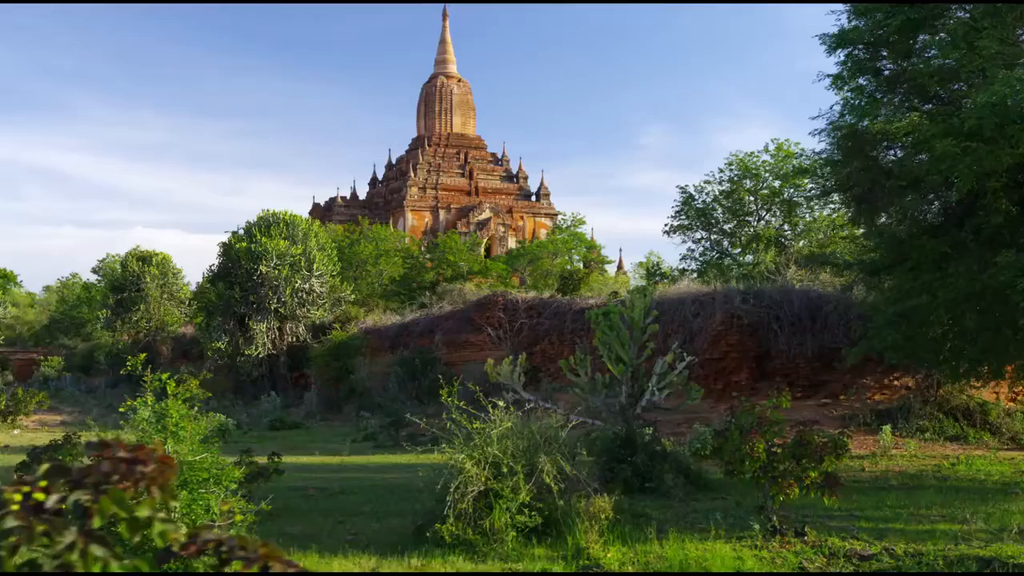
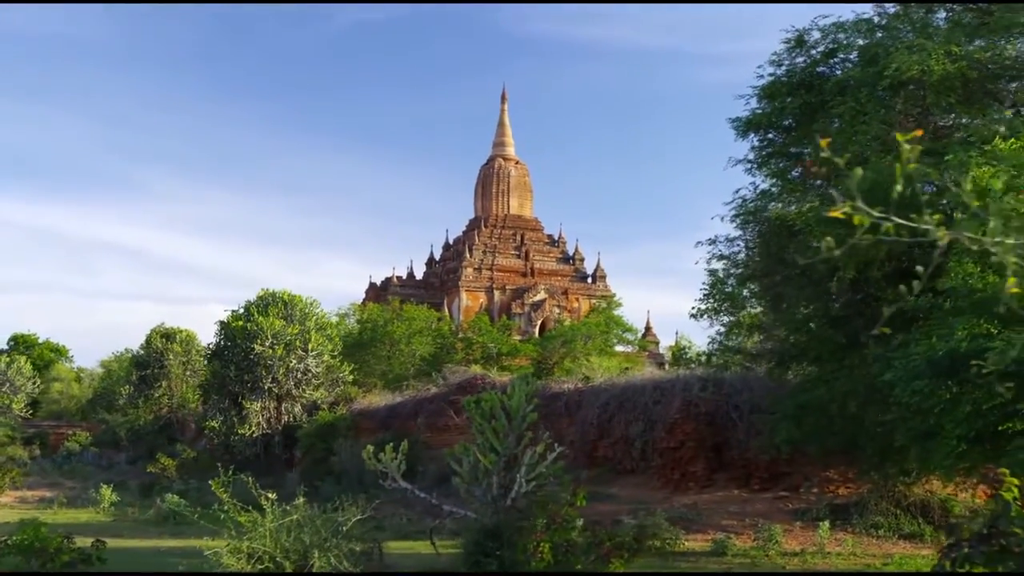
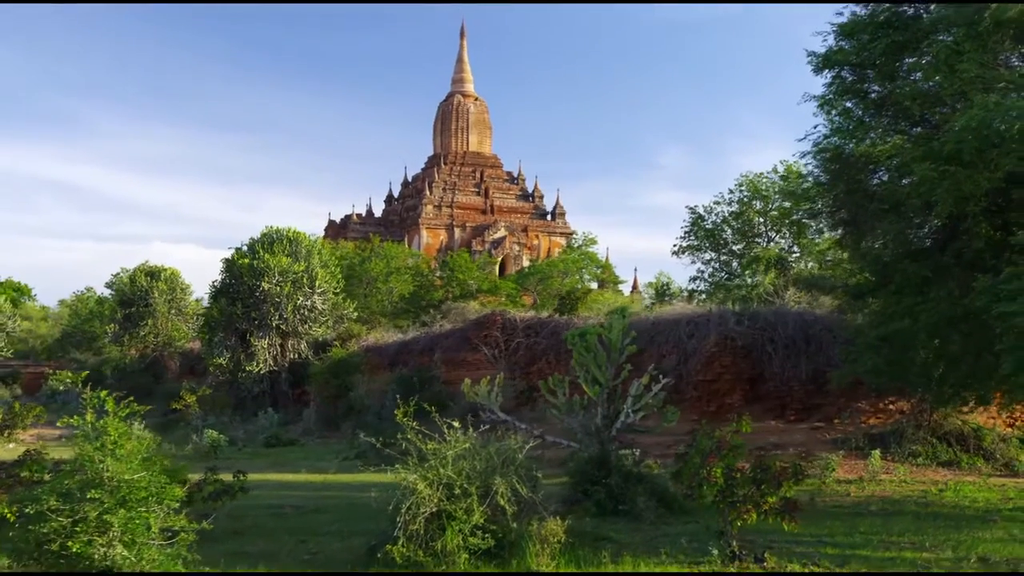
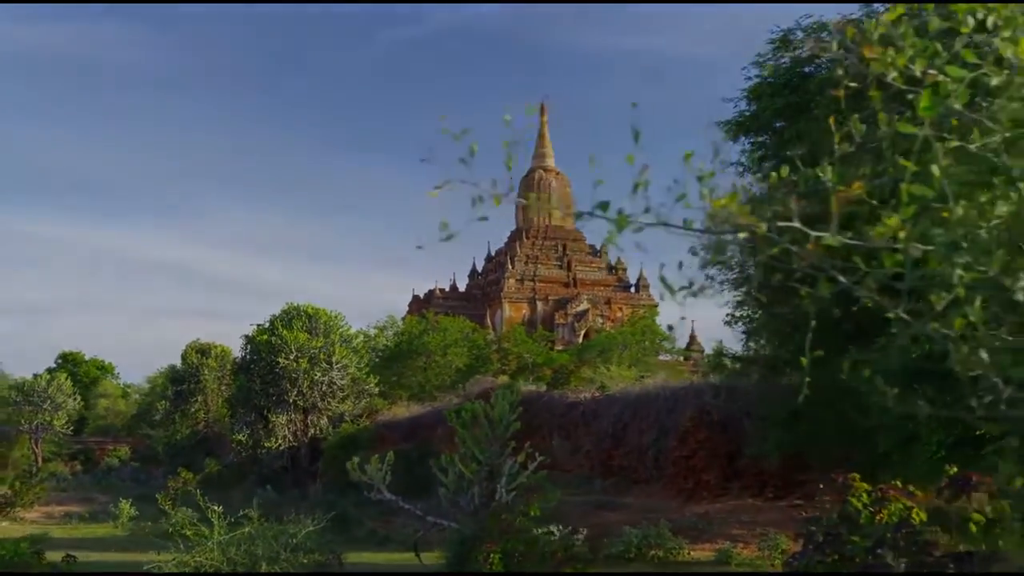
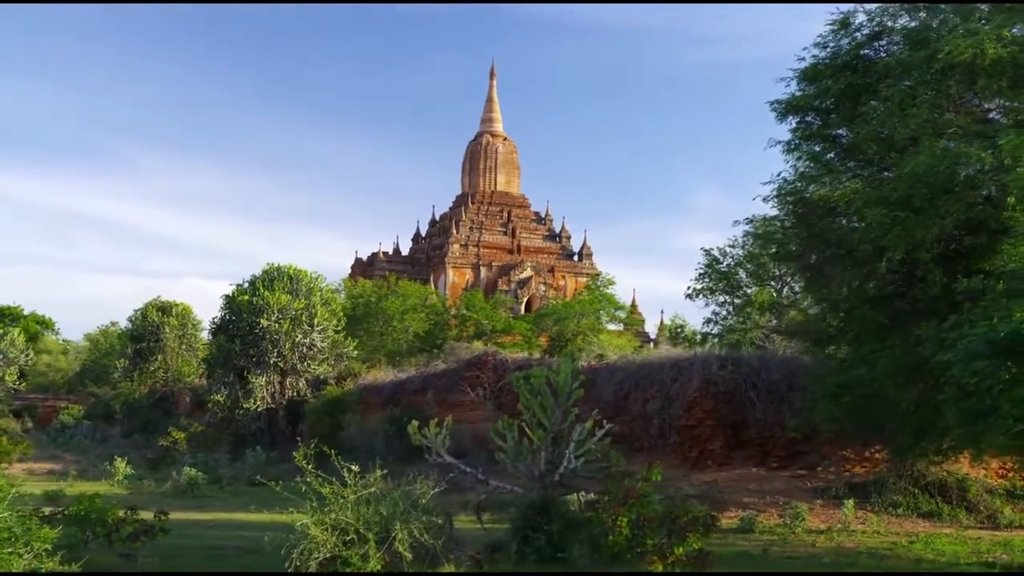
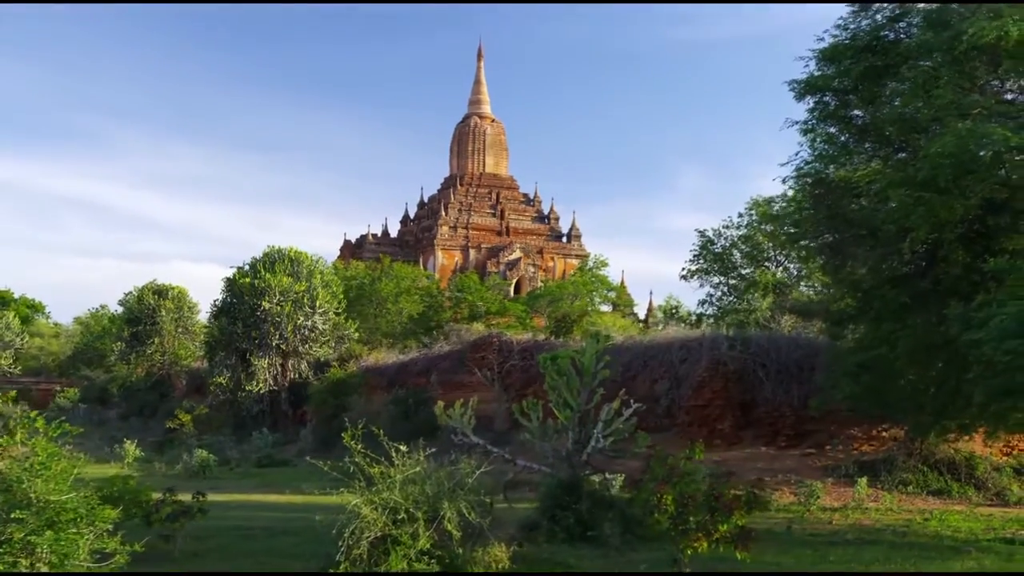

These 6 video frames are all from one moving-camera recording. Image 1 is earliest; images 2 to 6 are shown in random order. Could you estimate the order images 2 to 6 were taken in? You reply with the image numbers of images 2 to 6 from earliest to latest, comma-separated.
3, 6, 5, 2, 4
